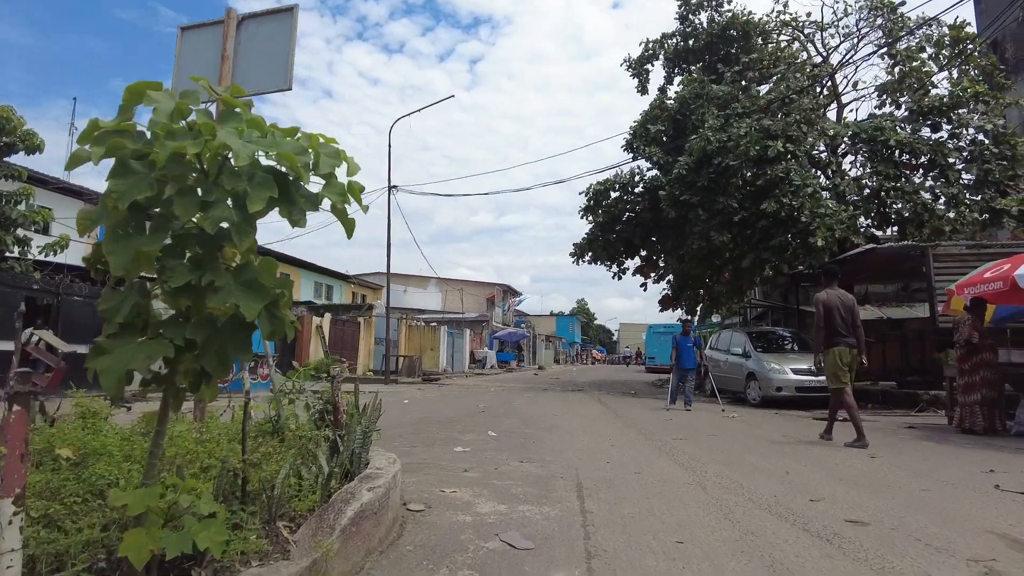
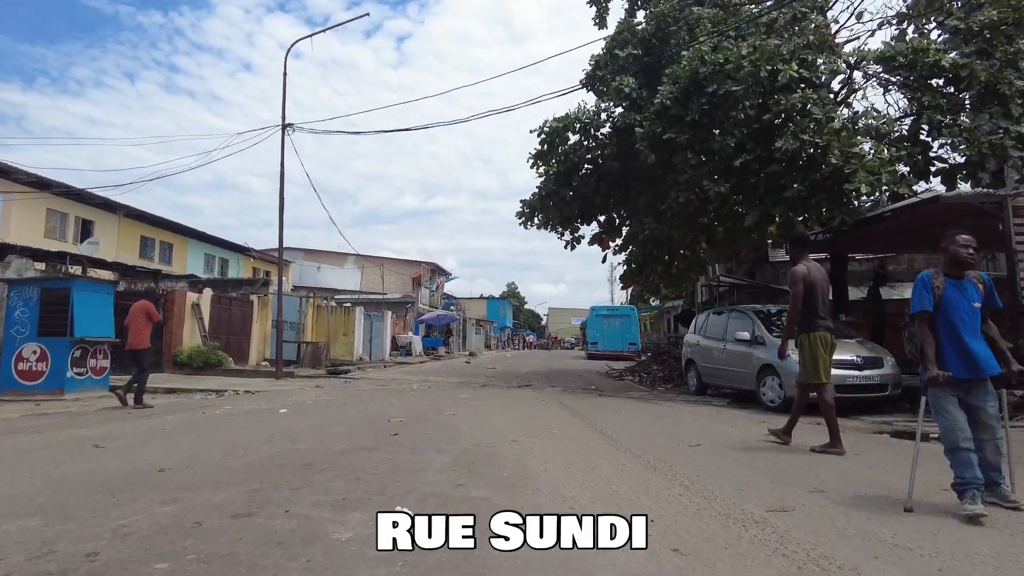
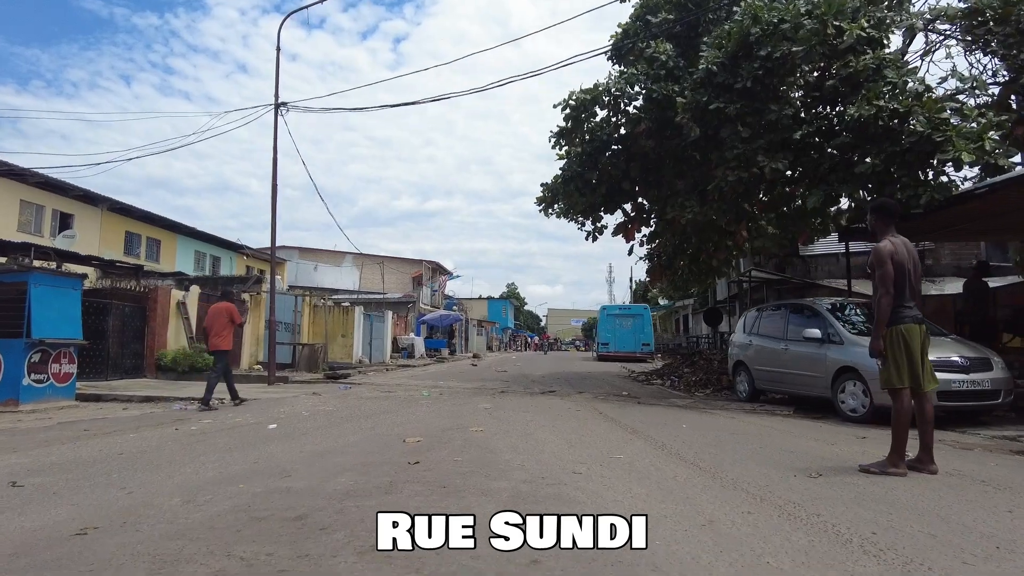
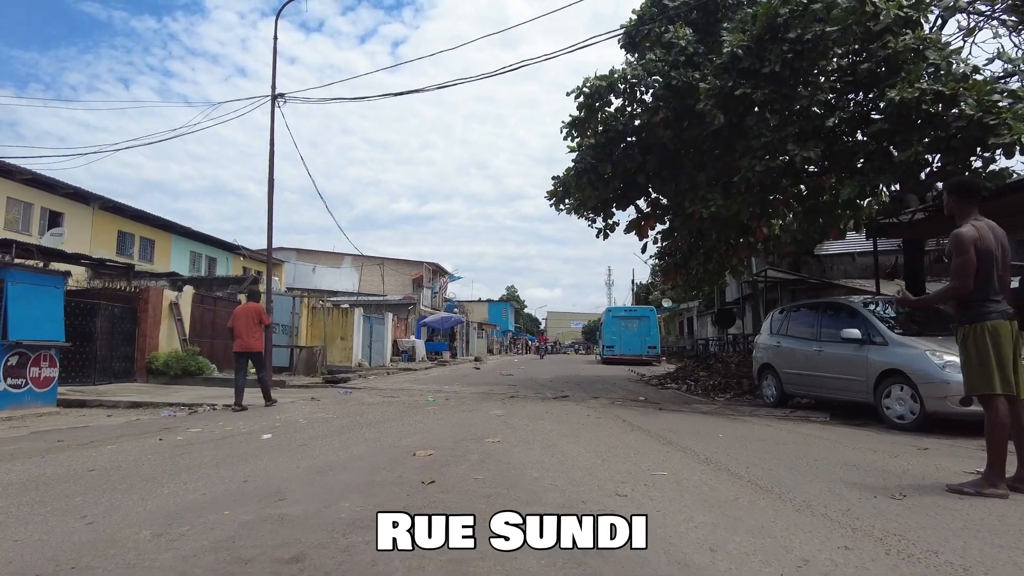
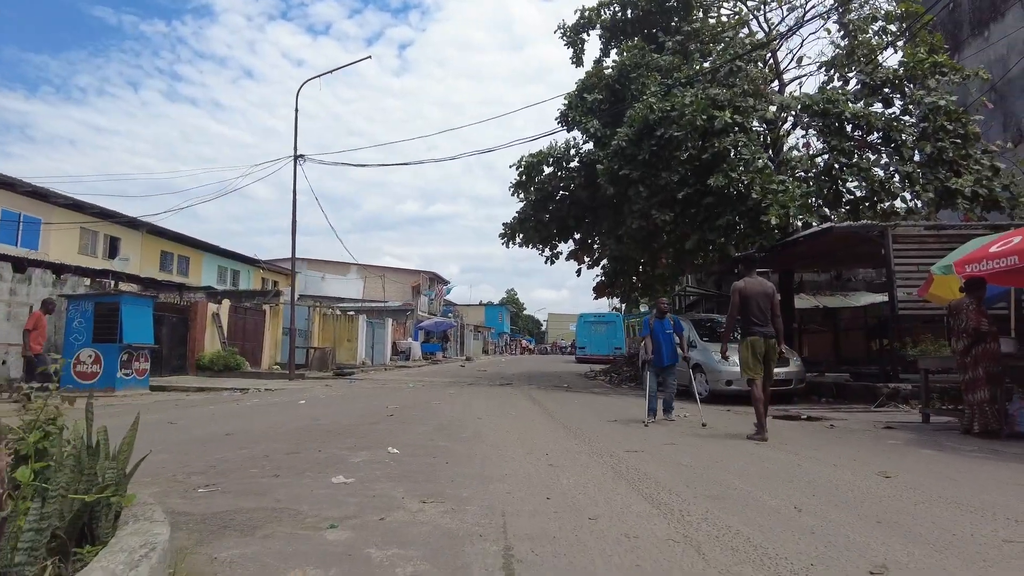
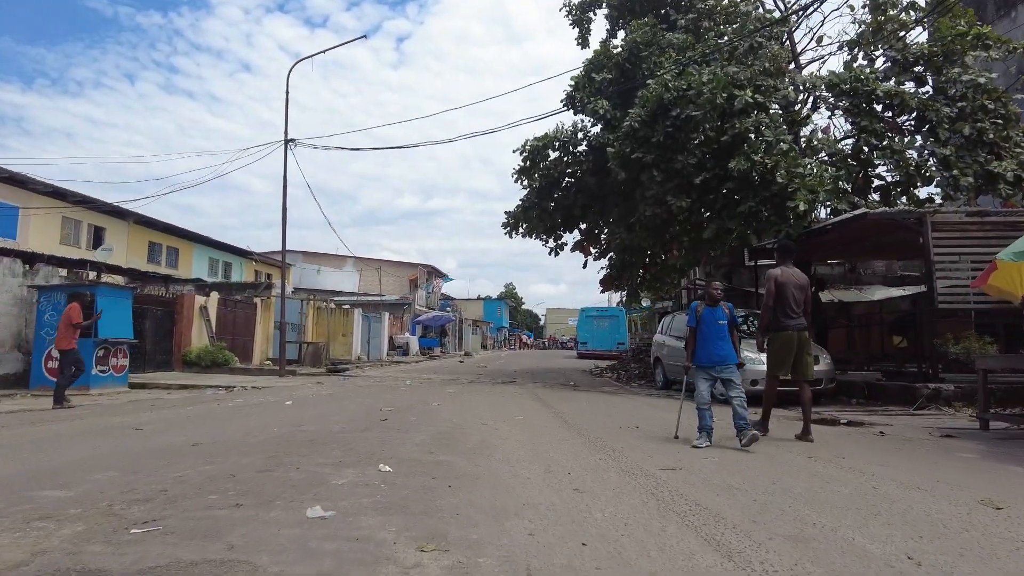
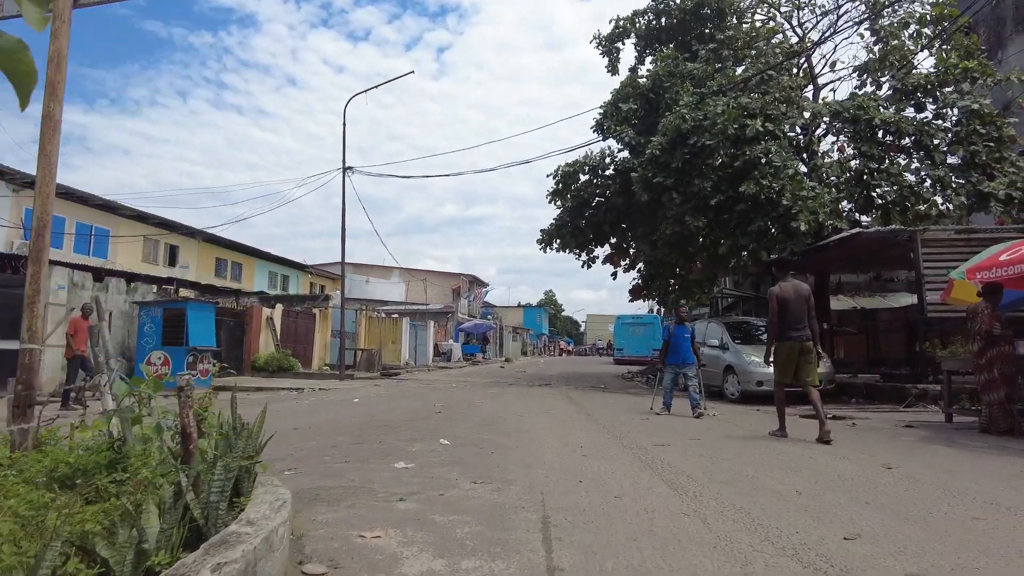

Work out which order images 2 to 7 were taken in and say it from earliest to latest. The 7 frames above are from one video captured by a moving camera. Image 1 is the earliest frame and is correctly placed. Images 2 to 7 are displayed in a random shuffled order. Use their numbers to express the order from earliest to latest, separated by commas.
7, 5, 6, 2, 3, 4
